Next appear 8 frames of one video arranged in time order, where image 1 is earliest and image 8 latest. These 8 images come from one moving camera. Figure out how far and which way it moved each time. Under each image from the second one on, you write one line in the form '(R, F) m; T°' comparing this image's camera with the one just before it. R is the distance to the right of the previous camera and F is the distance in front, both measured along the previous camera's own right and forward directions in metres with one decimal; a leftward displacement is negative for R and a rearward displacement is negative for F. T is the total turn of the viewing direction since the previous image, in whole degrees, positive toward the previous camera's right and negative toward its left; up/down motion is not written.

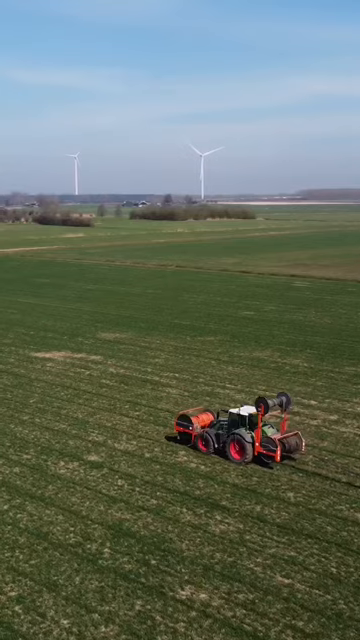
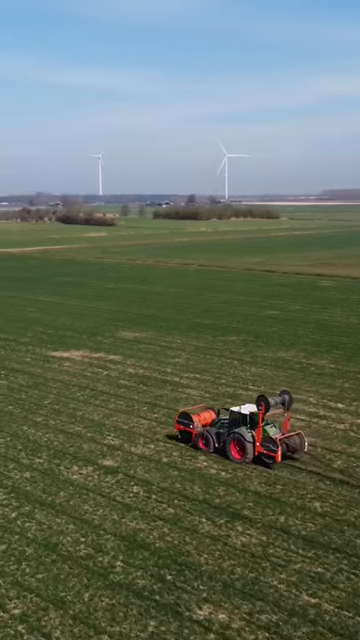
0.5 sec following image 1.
(+0.1, +0.9) m; -1°
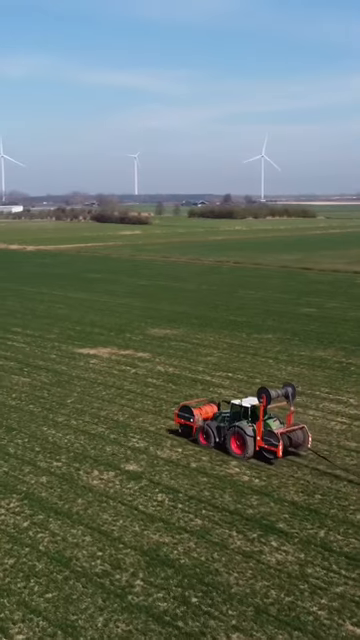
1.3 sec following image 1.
(+0.1, +1.3) m; -2°
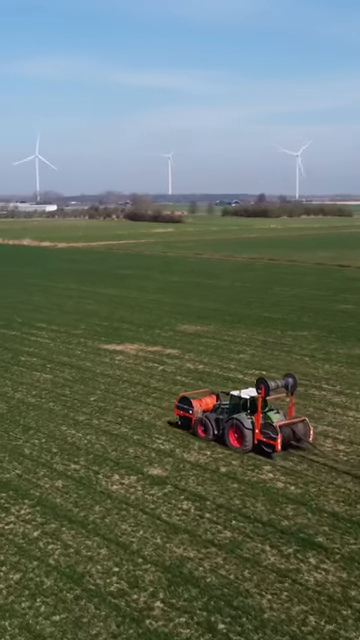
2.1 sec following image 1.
(+0.1, +1.3) m; -2°
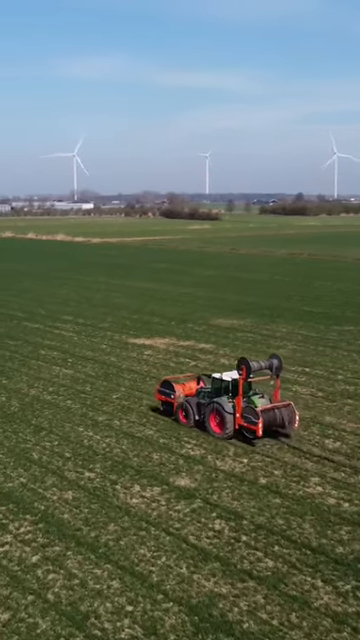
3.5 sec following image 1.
(0.0, +2.1) m; -2°
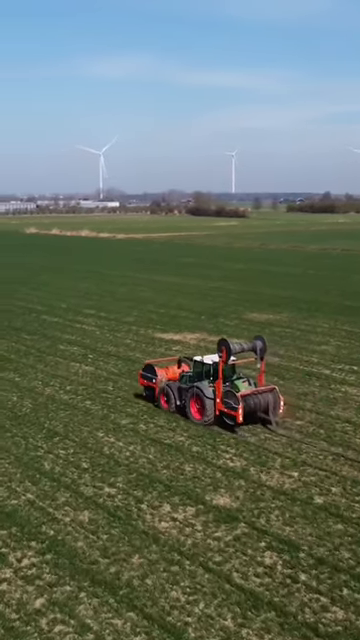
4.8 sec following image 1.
(-0.2, +2.0) m; -2°
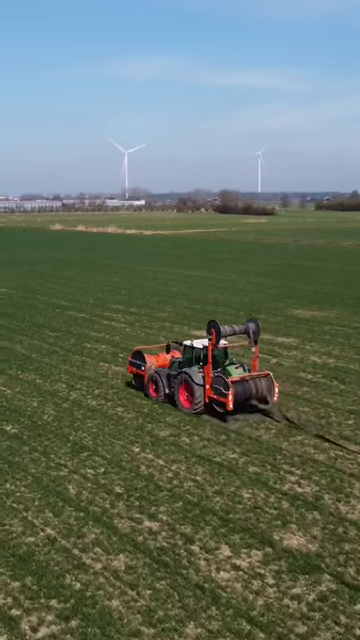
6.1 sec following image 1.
(-0.3, +2.1) m; -2°
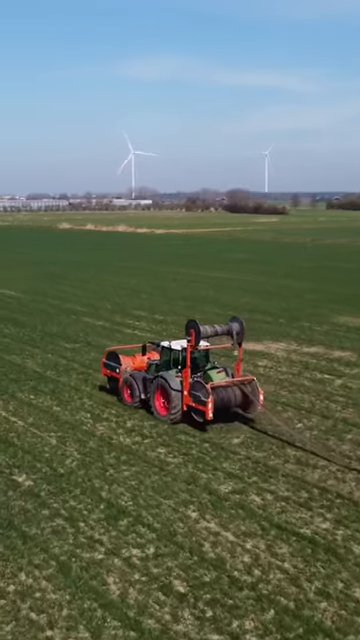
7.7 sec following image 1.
(-0.6, +2.7) m; 0°
